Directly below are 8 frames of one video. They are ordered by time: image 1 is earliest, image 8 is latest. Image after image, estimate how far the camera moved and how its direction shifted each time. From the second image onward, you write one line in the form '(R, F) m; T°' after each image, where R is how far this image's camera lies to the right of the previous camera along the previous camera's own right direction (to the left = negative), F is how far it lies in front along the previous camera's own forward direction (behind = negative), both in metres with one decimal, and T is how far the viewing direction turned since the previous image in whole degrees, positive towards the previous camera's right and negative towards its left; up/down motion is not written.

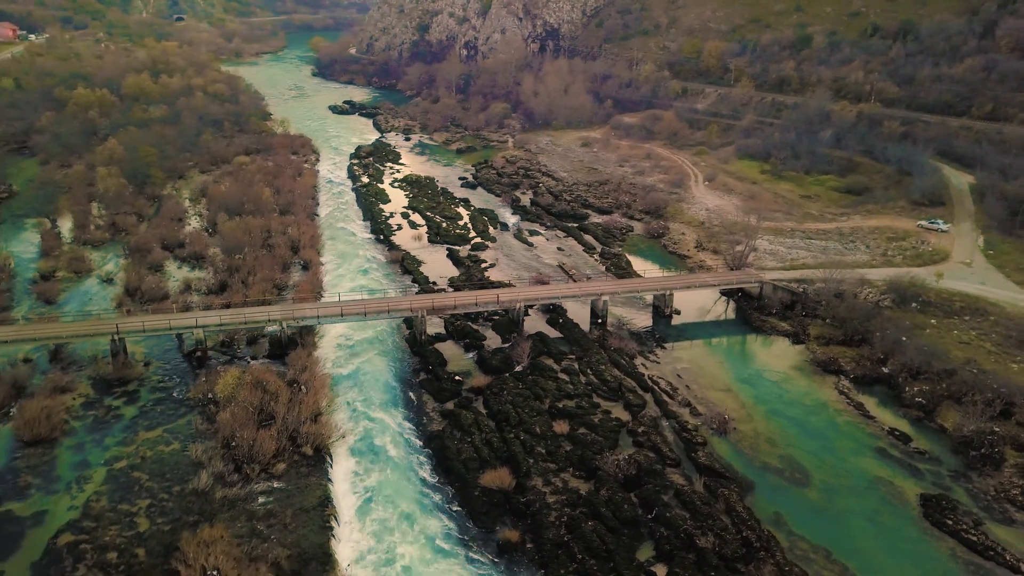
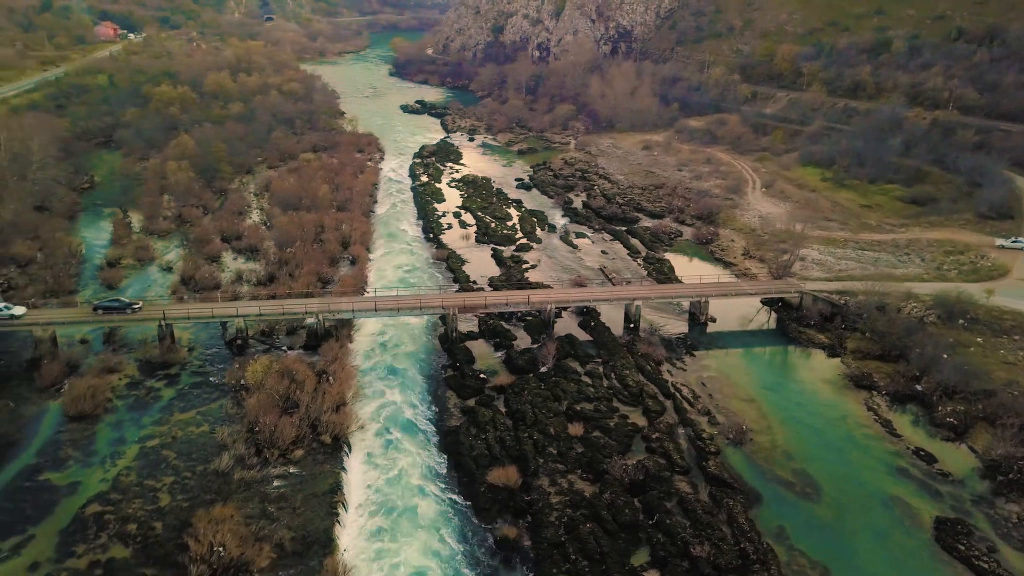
(+1.8, -0.3) m; -5°
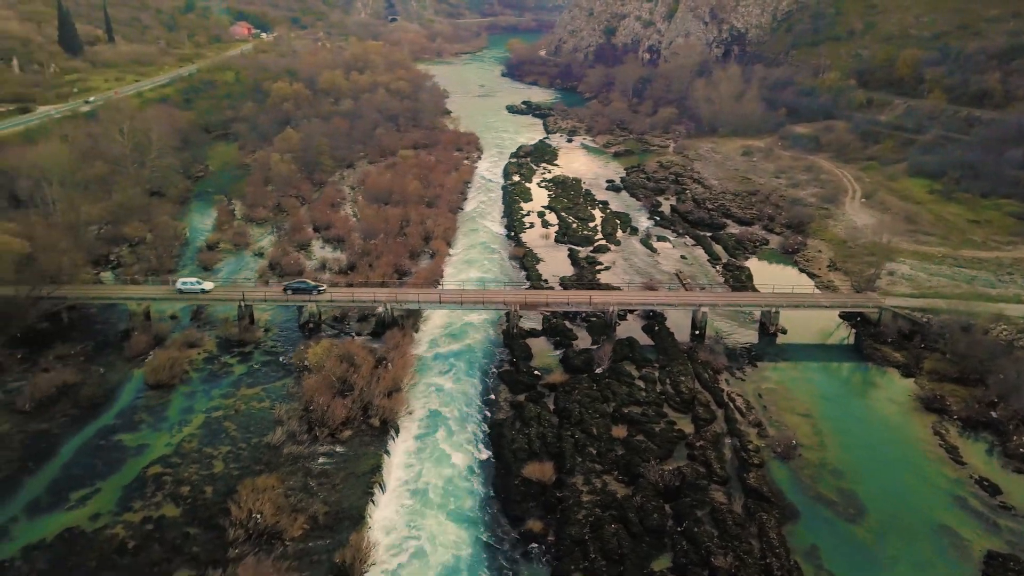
(+1.9, -0.2) m; -8°
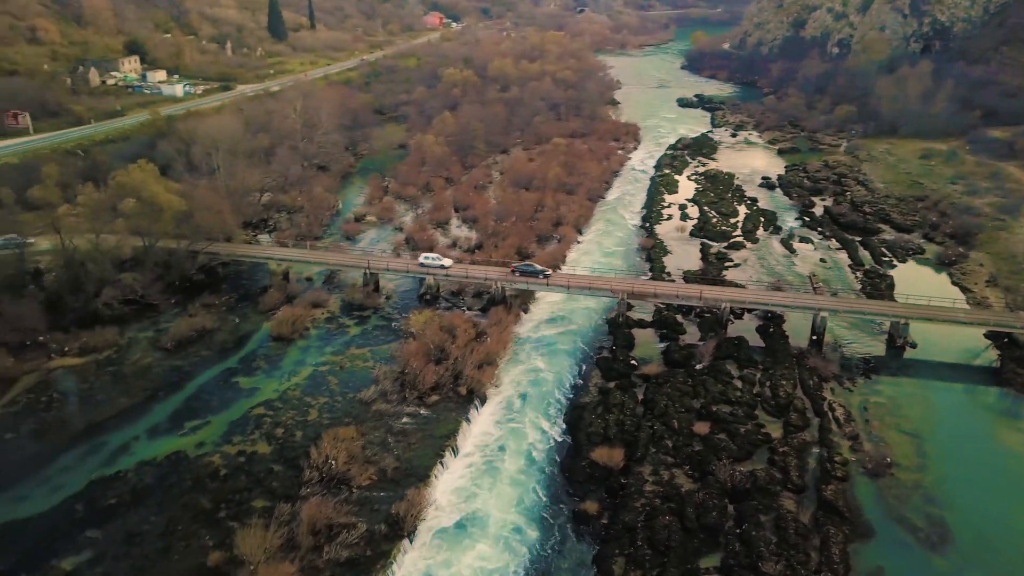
(+2.7, -0.1) m; -12°
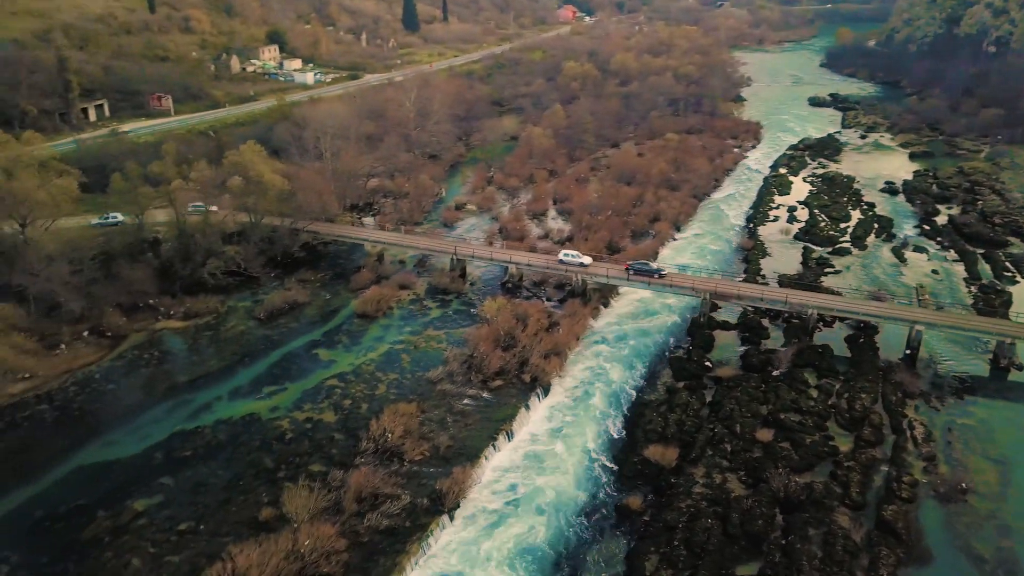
(+1.9, -0.1) m; -9°
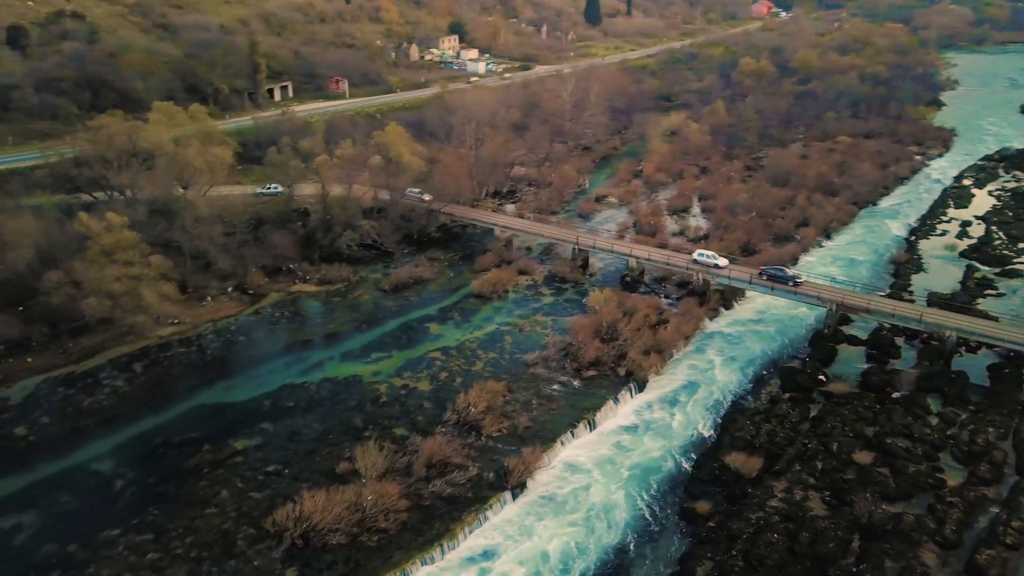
(+2.4, 0.0) m; -12°
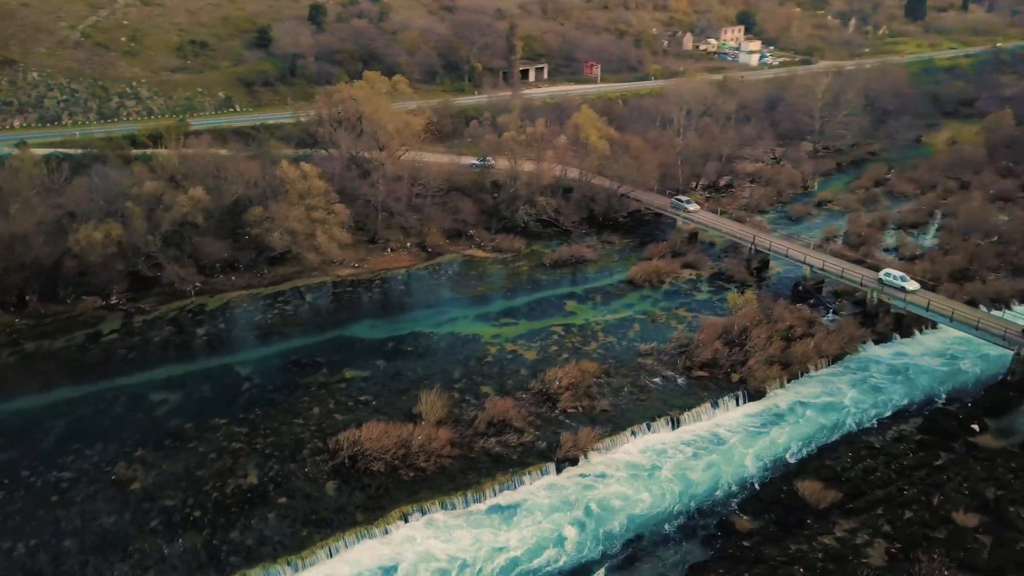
(+5.8, +0.4) m; -21°
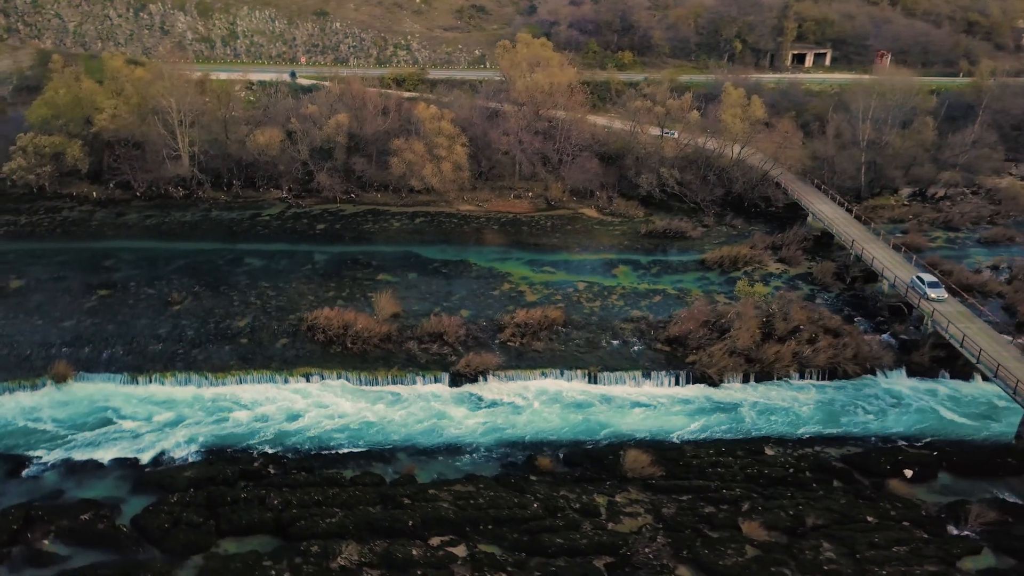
(+13.5, +0.7) m; -28°
